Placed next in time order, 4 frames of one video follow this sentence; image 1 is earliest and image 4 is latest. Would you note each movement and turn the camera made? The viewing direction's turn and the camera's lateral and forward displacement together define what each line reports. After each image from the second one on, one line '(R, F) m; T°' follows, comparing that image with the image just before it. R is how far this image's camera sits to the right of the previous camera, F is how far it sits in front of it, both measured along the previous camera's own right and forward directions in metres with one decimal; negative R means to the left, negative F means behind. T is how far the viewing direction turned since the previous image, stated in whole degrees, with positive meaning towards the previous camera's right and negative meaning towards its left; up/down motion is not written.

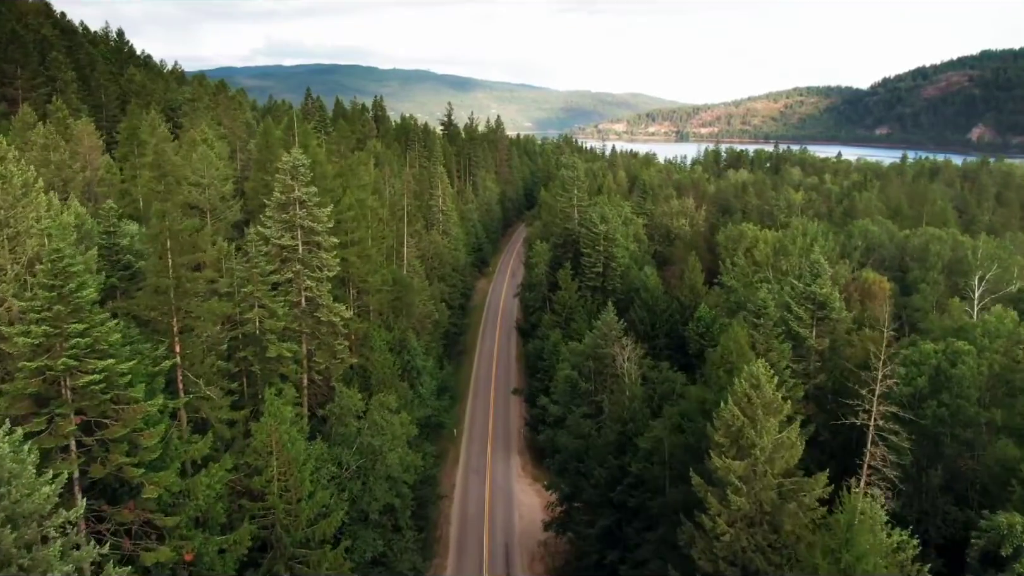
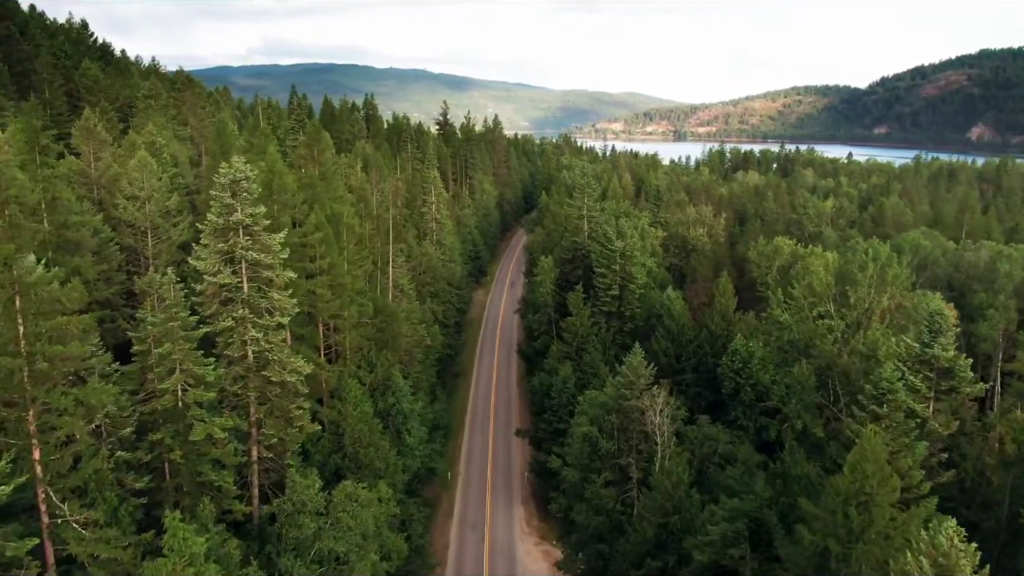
(-0.4, +8.7) m; 0°
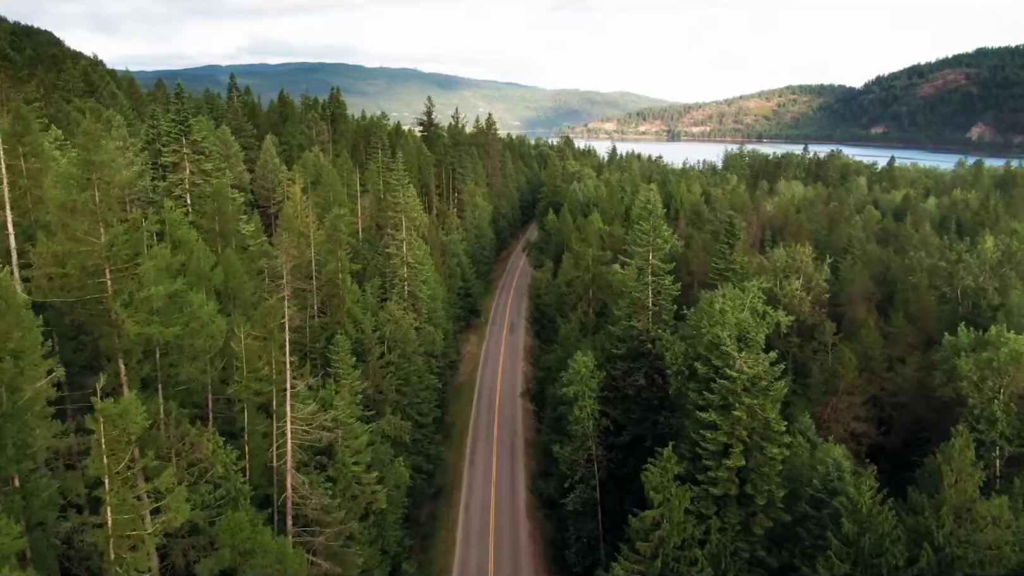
(-1.1, +27.6) m; +1°
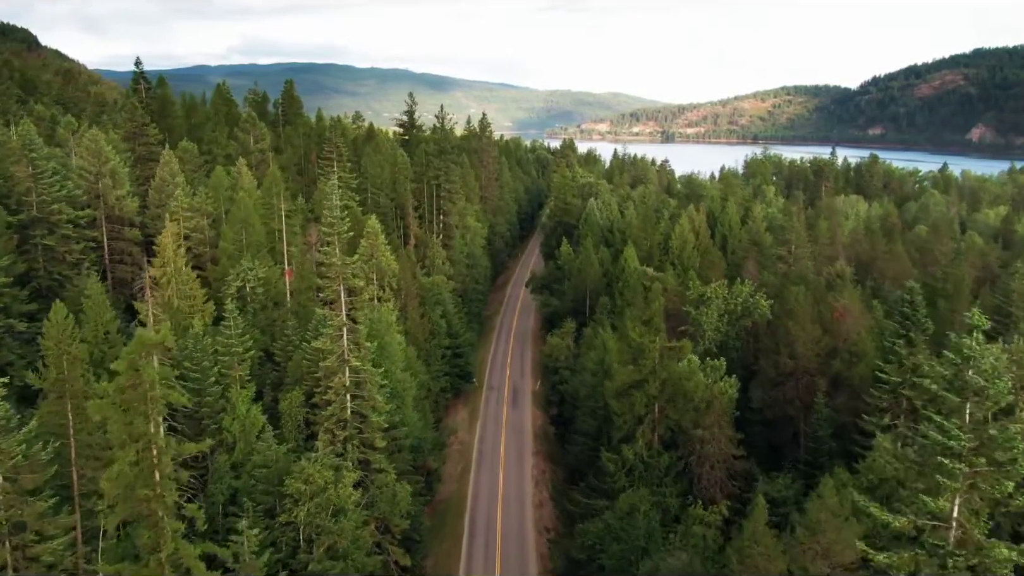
(-1.1, +25.7) m; +1°
